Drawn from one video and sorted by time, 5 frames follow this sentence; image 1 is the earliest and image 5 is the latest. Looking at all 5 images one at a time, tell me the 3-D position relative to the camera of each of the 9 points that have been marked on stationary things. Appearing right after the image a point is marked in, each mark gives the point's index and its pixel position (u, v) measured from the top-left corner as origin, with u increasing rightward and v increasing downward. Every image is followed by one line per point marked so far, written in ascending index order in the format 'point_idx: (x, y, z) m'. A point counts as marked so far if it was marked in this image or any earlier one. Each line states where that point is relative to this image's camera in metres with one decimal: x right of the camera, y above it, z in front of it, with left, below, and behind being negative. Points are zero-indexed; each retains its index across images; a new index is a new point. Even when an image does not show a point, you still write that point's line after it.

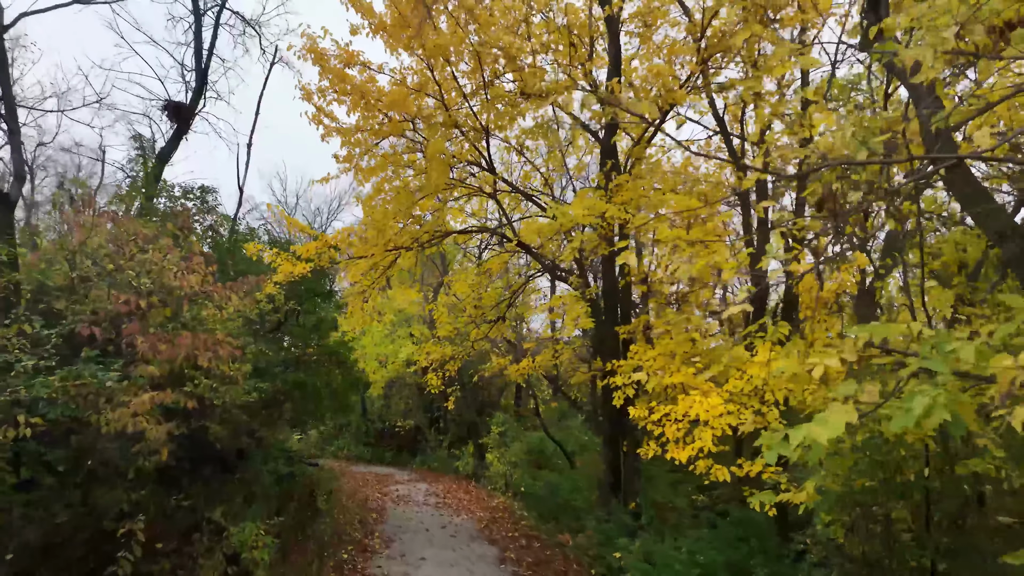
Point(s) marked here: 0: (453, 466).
0: (-1.7, -5.2, +18.2) m
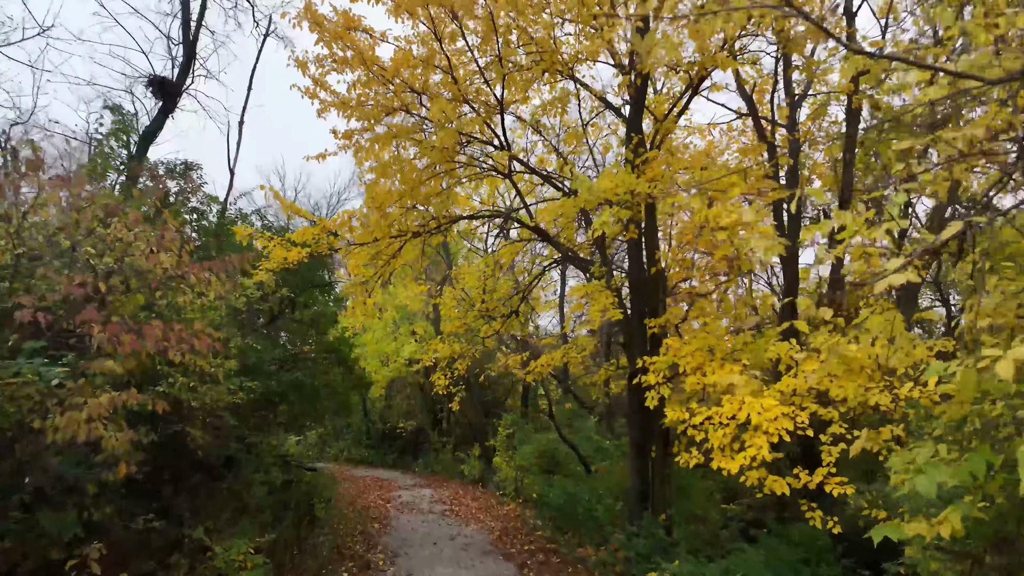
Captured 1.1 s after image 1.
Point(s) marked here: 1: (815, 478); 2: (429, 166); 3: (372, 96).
0: (-1.5, -5.1, +17.5) m
1: (+2.4, -1.5, +4.9) m
2: (-1.0, +1.5, +7.7) m
3: (-1.7, +2.3, +7.6) m
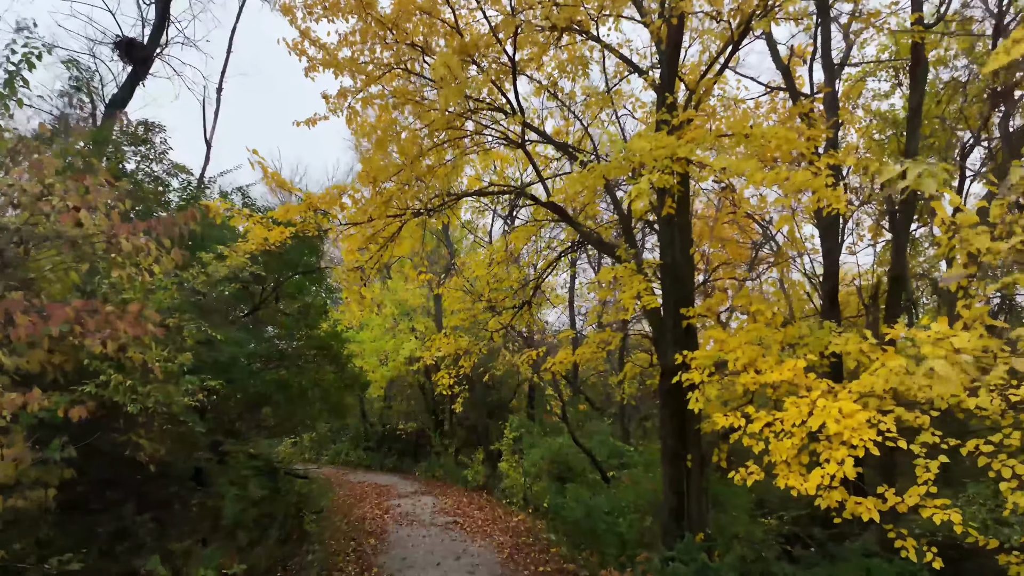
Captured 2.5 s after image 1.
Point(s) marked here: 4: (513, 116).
0: (-1.4, -4.9, +16.5) m
1: (+2.5, -1.3, +4.0) m
2: (-0.9, +1.7, +6.8) m
3: (-1.5, +2.5, +6.7) m
4: (0.0, +1.9, +7.0) m
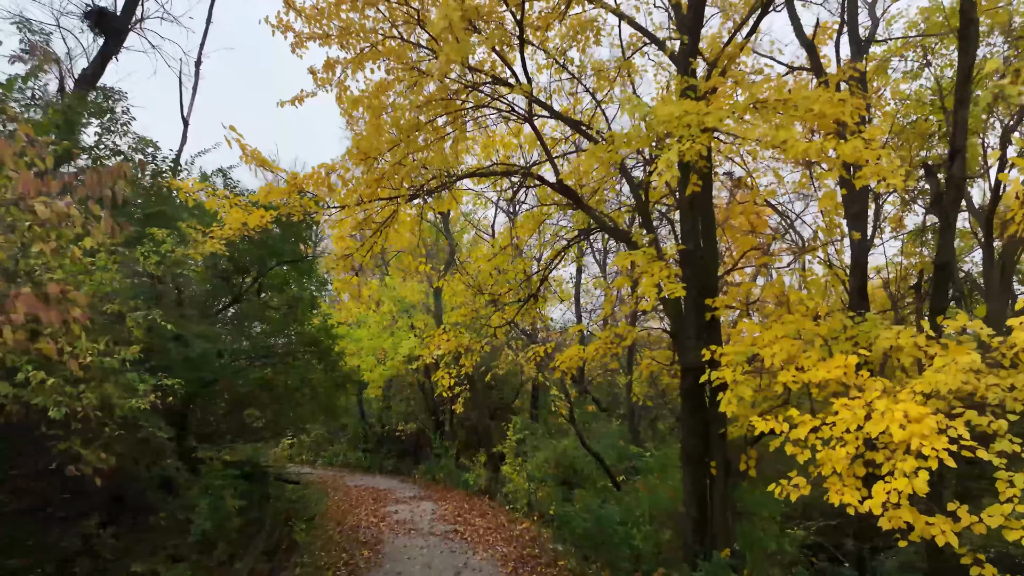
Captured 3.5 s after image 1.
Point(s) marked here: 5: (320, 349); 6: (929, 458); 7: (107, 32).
0: (-1.3, -4.8, +15.9) m
1: (+2.6, -1.2, +3.3) m
2: (-0.8, +1.8, +6.2) m
3: (-1.5, +2.6, +6.0) m
4: (0.0, +2.0, +6.4) m
5: (-2.5, -0.8, +8.3) m
6: (+2.4, -1.0, +3.6) m
7: (-4.6, +2.9, +7.2) m
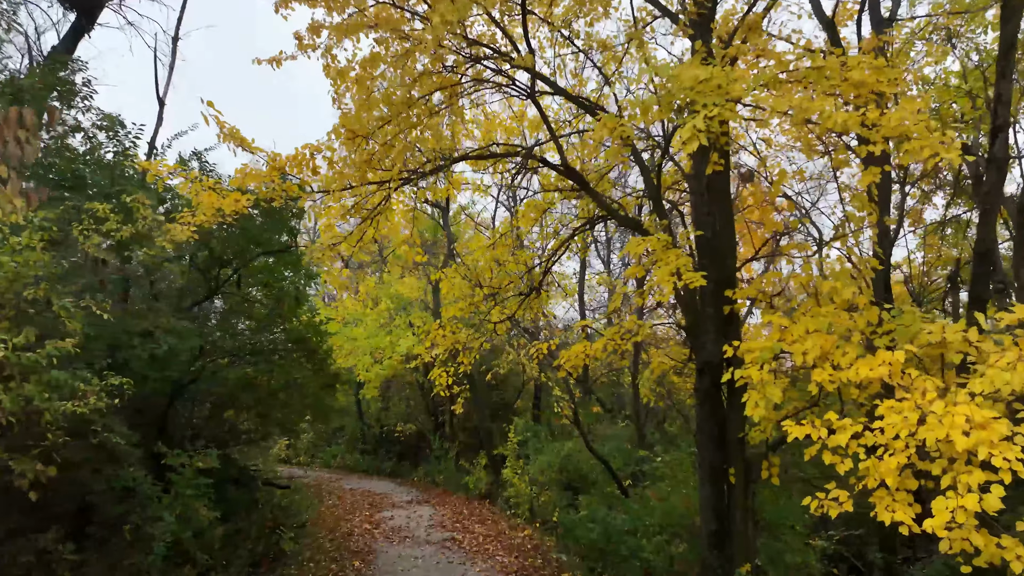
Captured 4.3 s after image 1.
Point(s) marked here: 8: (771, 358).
0: (-1.2, -4.7, +15.4) m
1: (+2.6, -1.2, +2.9) m
2: (-0.8, +1.8, +5.7) m
3: (-1.5, +2.7, +5.6) m
4: (+0.1, +2.1, +5.9) m
5: (-2.5, -0.7, +7.9) m
6: (+2.4, -0.9, +3.1) m
7: (-4.6, +3.0, +6.7) m
8: (+1.7, -0.5, +4.2) m
